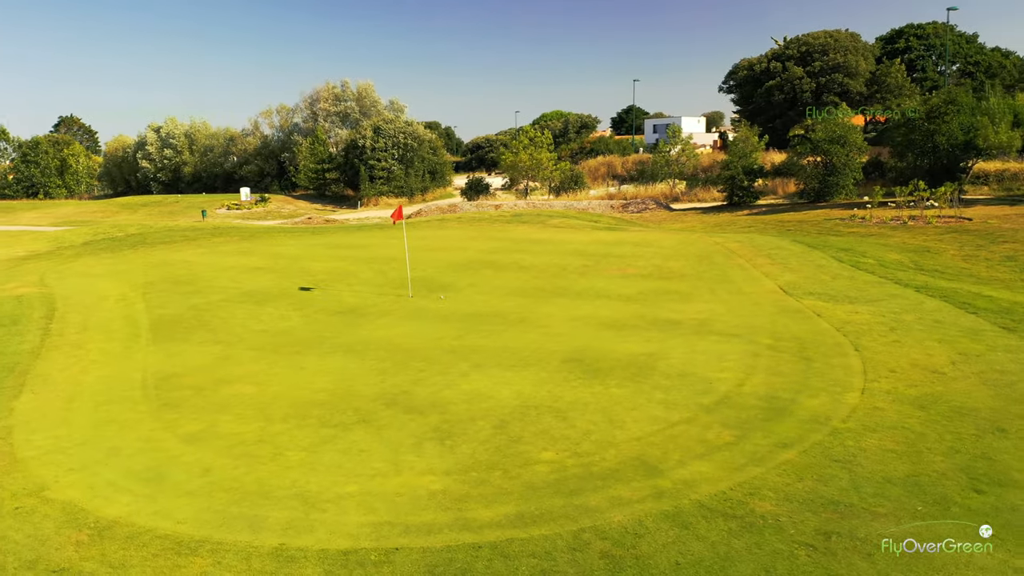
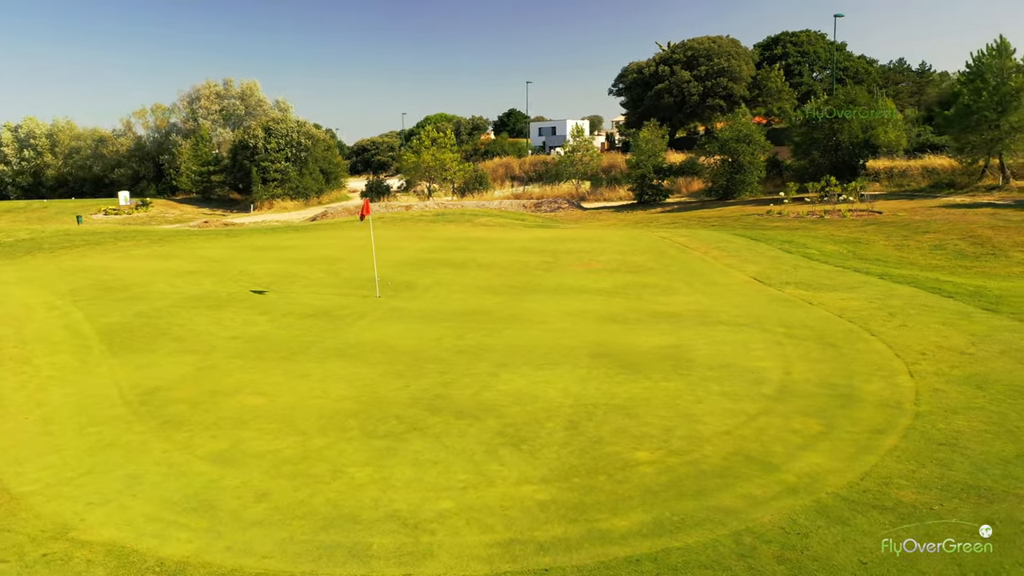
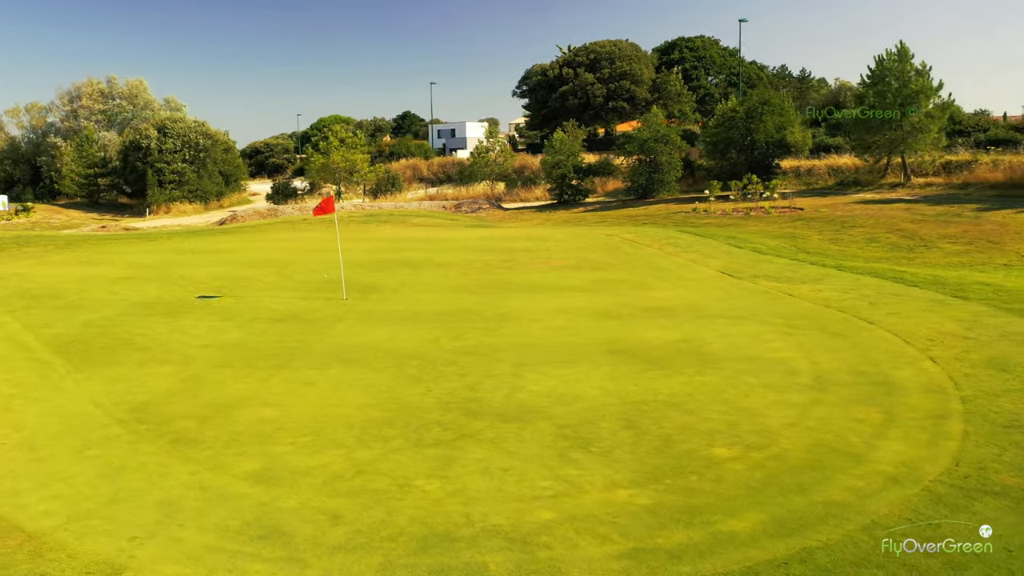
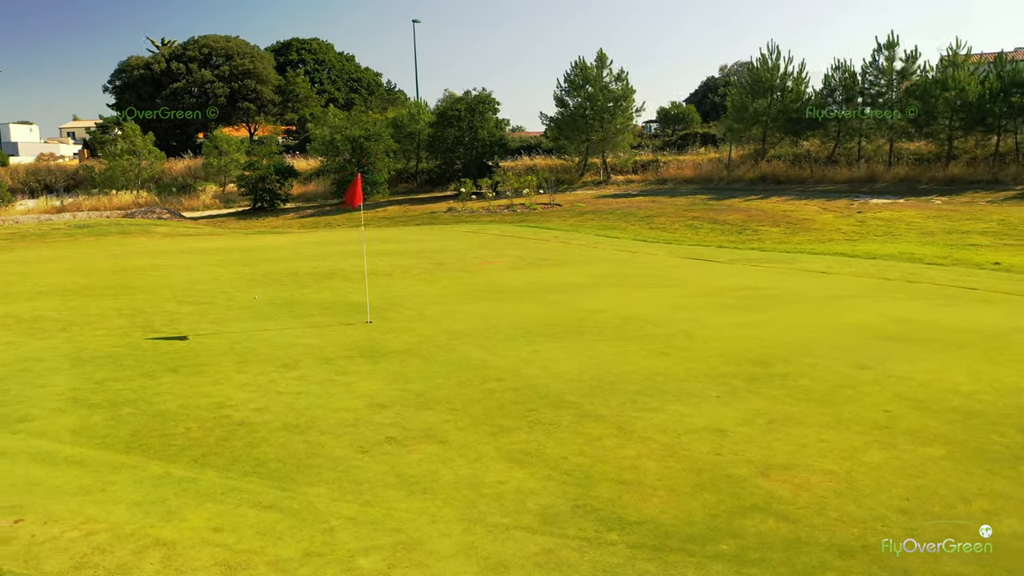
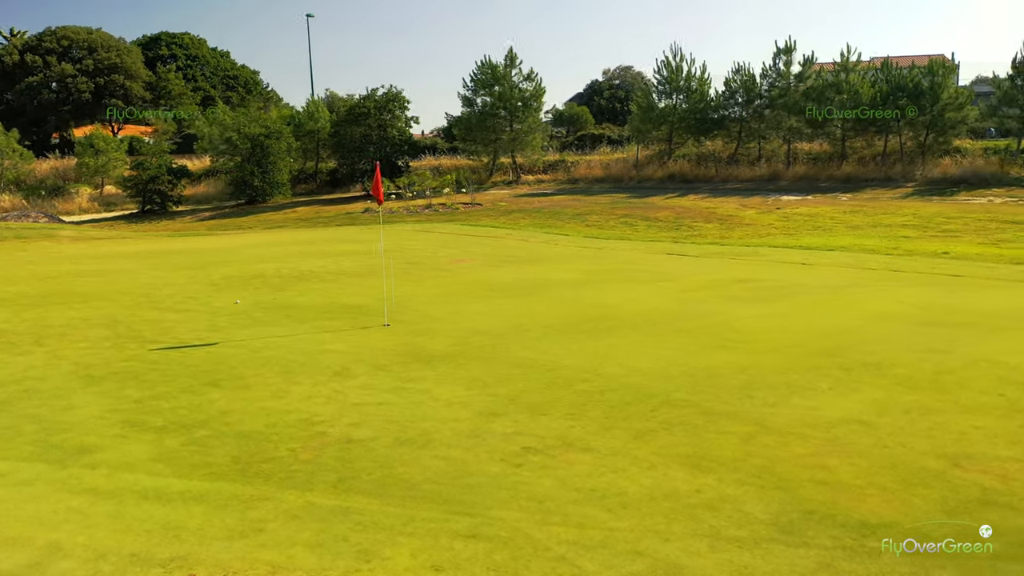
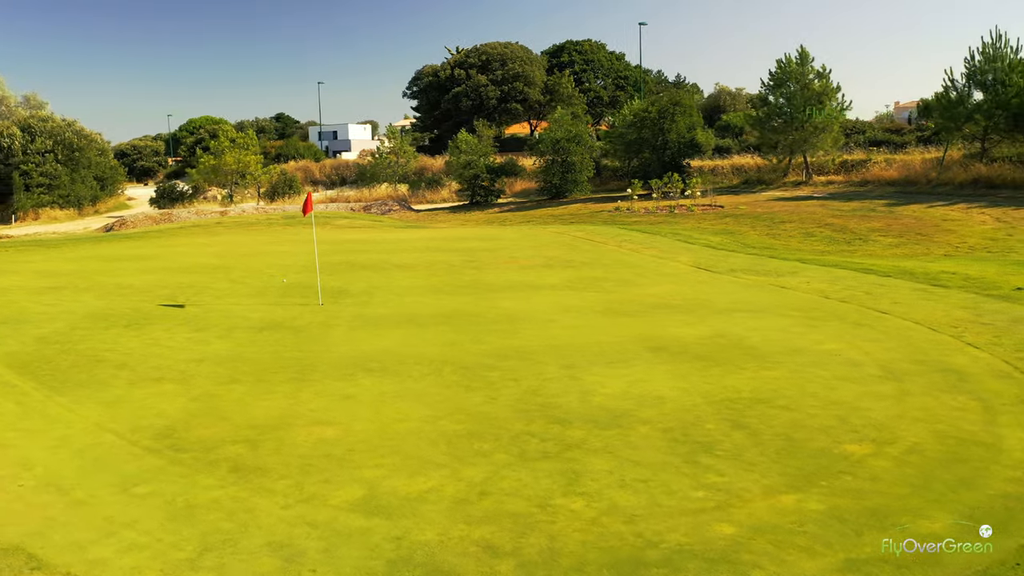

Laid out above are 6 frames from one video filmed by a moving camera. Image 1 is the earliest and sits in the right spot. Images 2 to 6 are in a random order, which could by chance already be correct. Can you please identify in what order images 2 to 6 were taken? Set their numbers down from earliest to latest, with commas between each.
2, 3, 6, 4, 5
